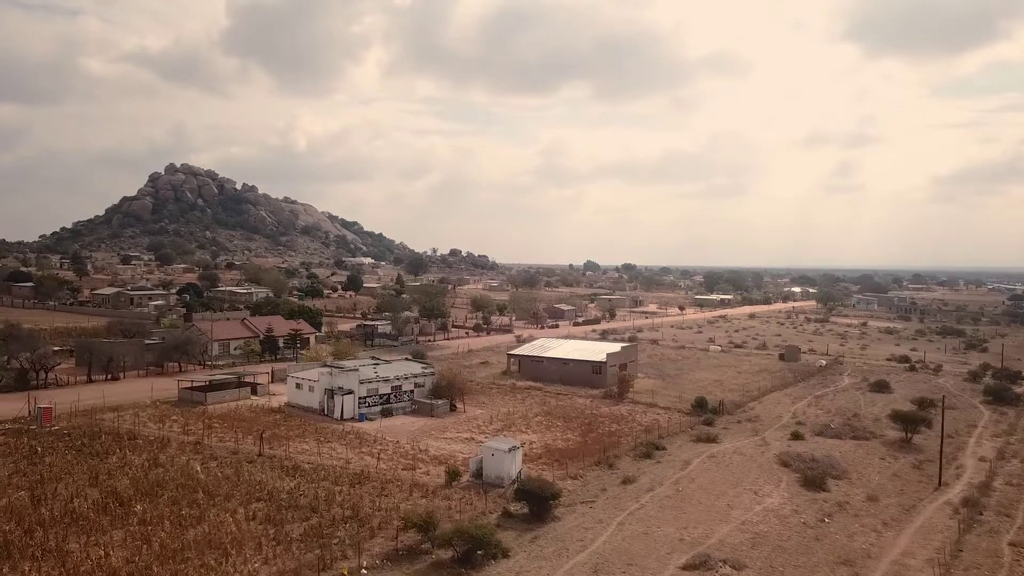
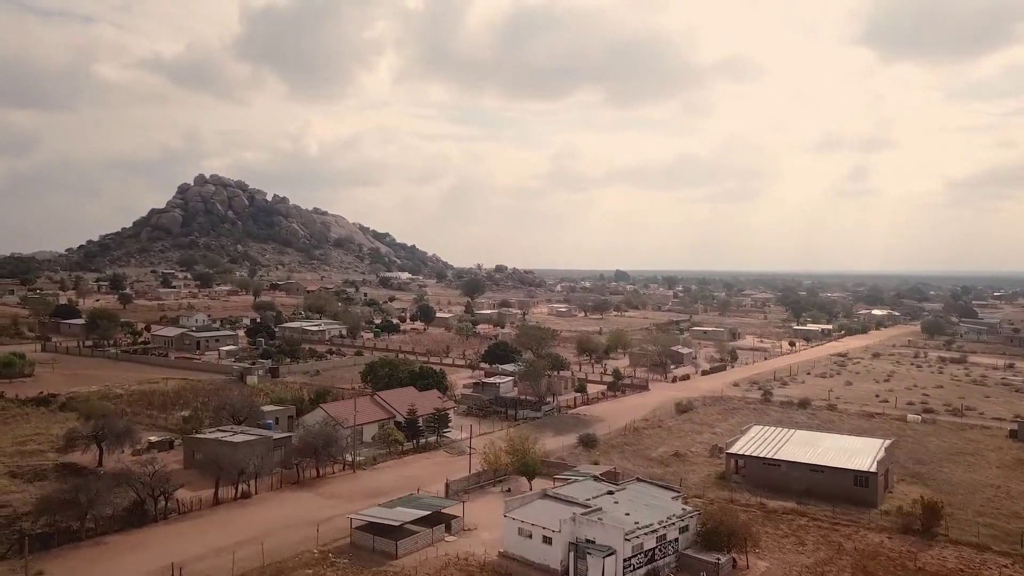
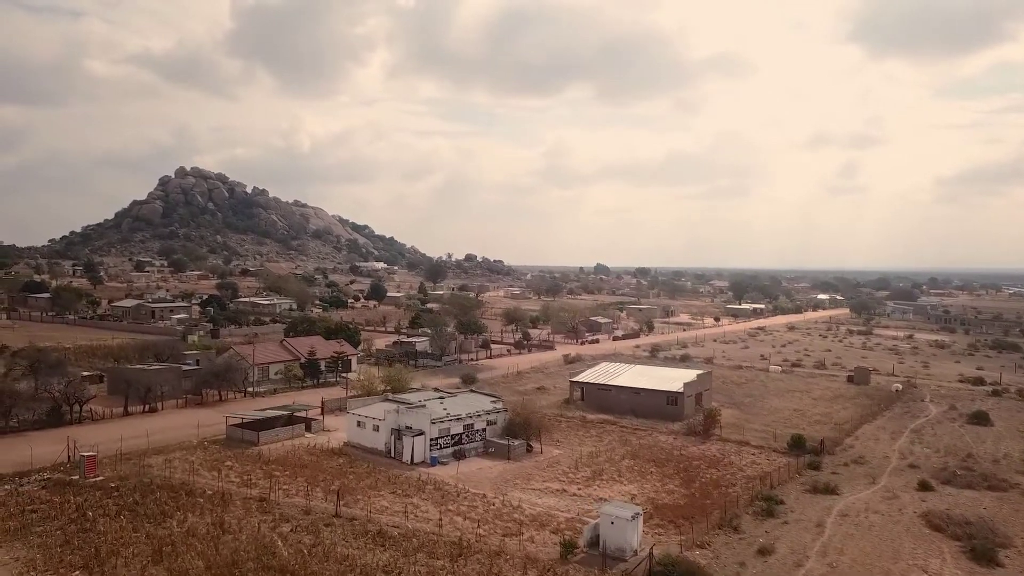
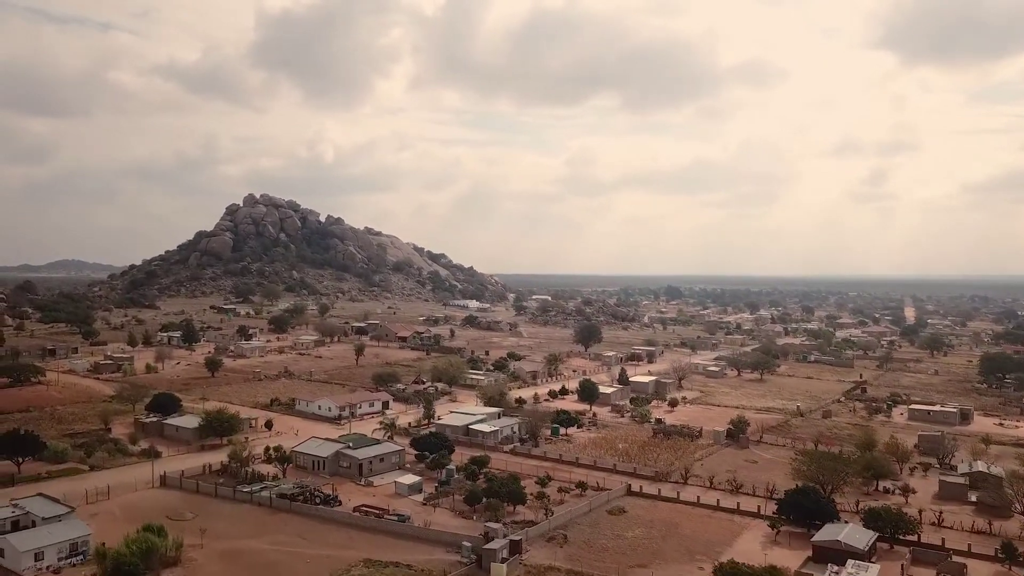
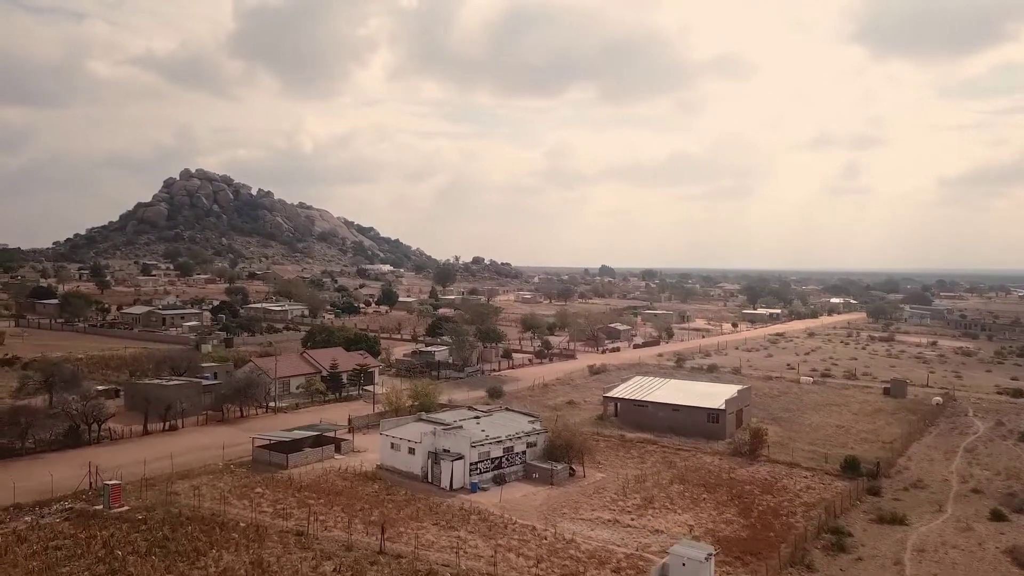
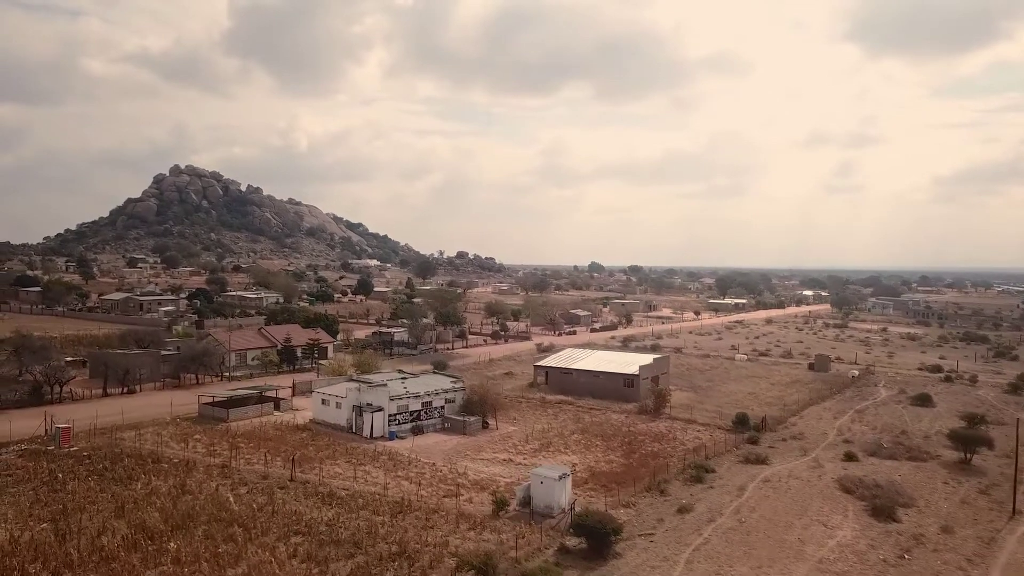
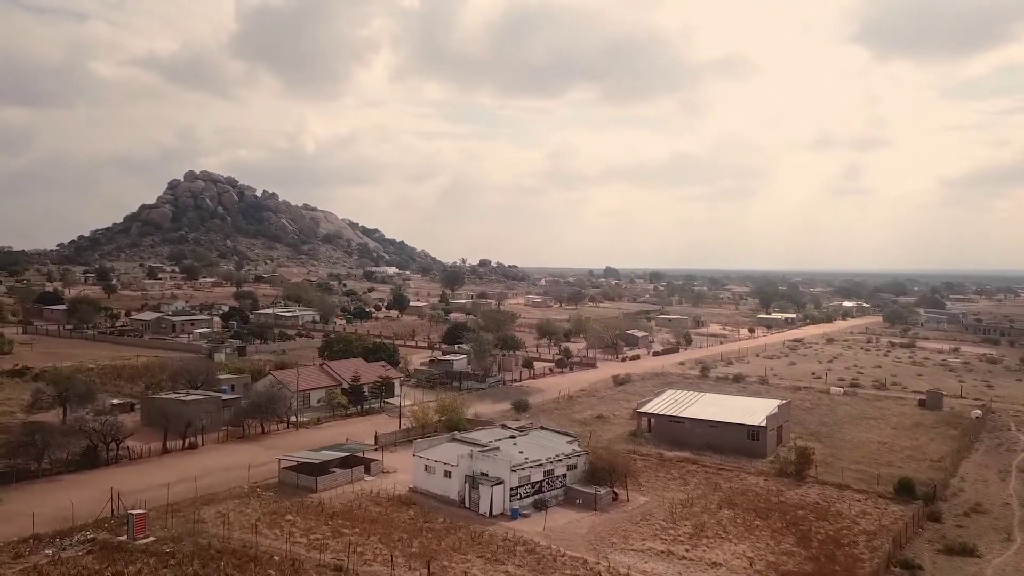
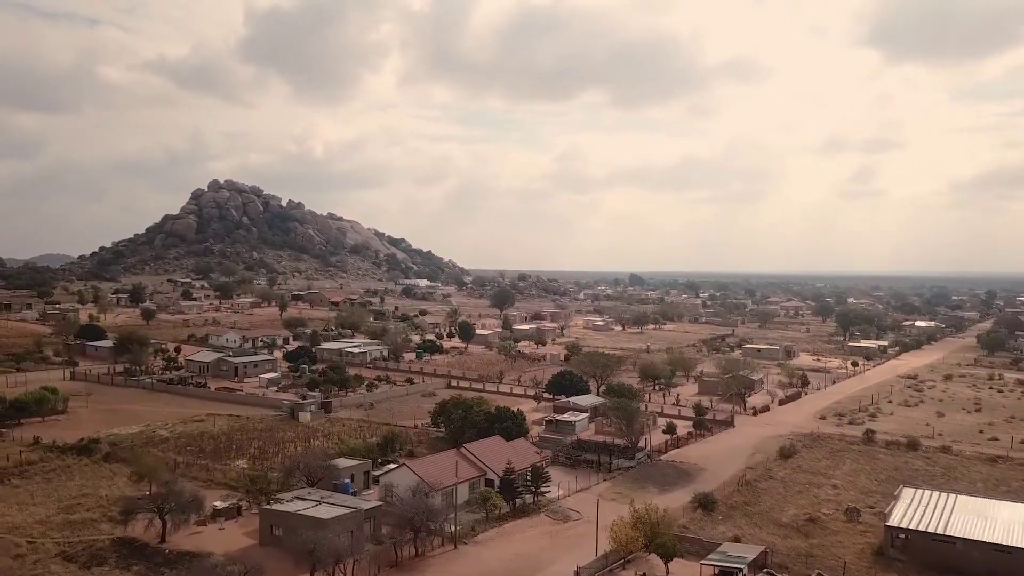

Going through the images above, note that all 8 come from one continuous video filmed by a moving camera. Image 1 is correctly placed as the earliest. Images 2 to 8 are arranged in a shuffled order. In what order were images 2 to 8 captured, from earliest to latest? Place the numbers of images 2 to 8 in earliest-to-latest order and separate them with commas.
6, 3, 5, 7, 2, 8, 4
